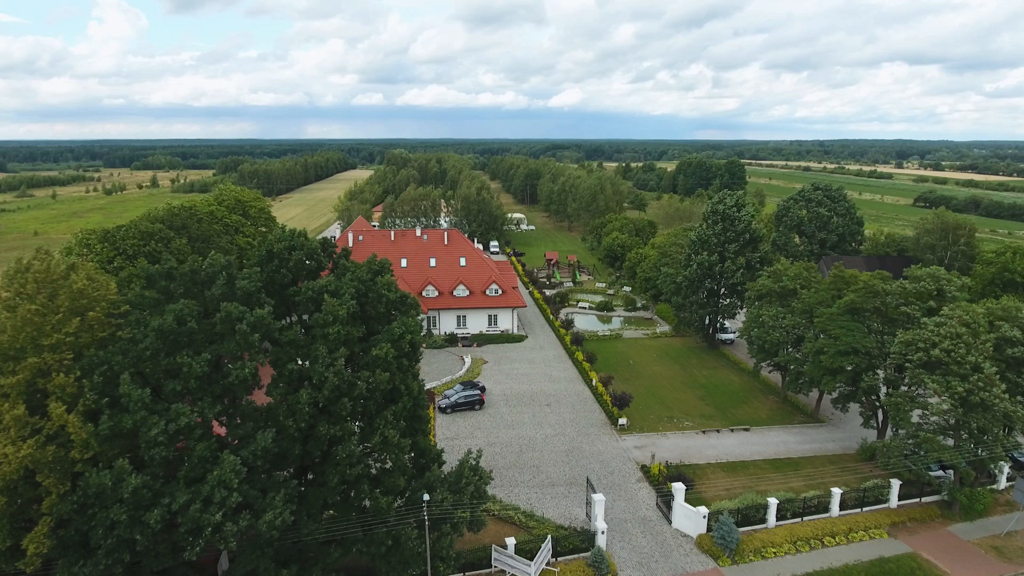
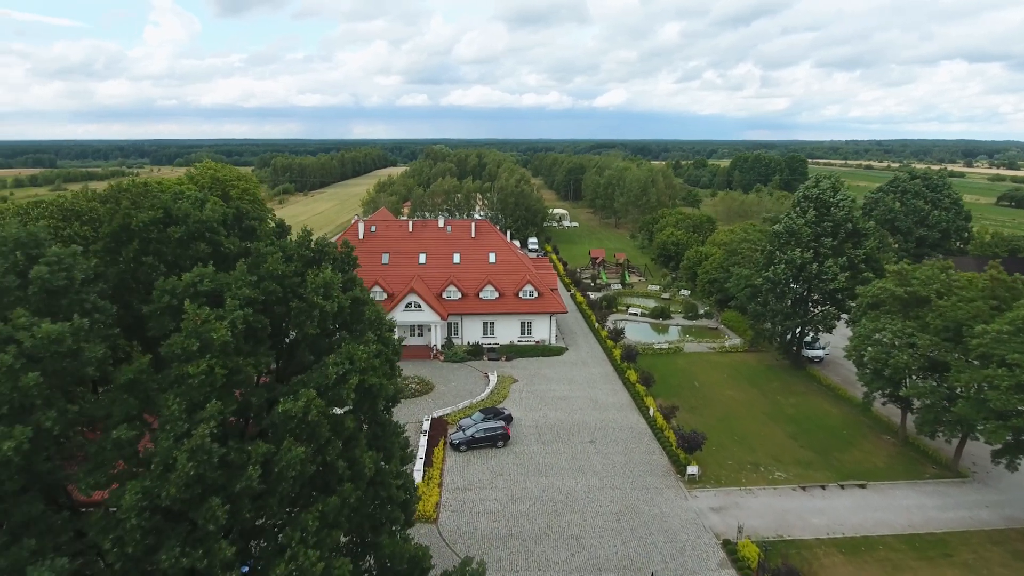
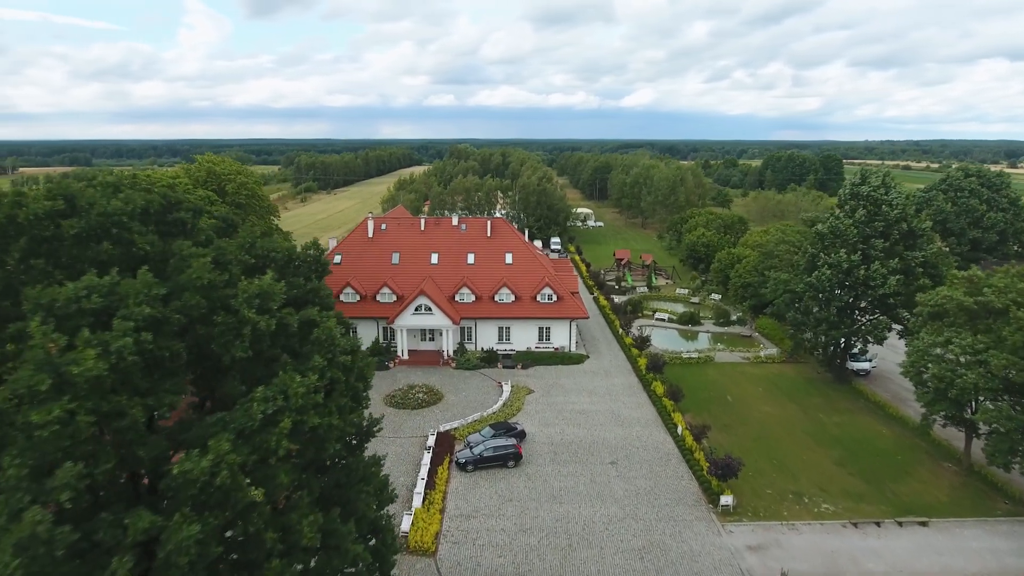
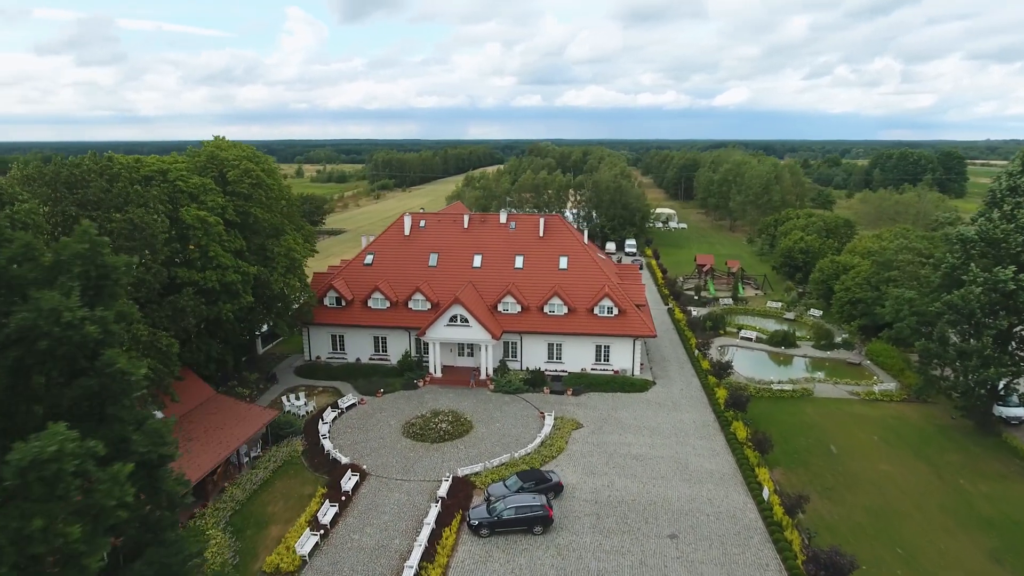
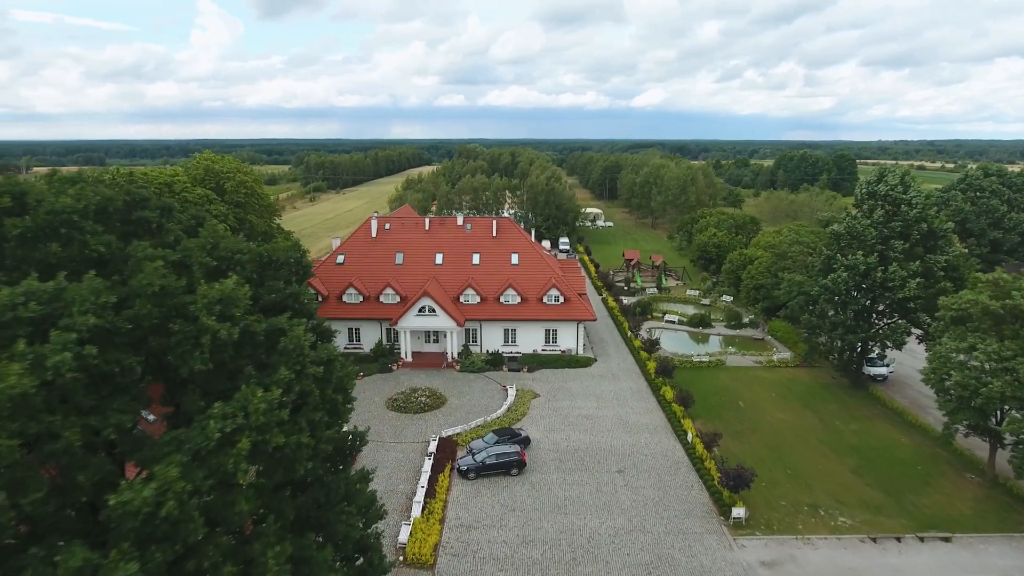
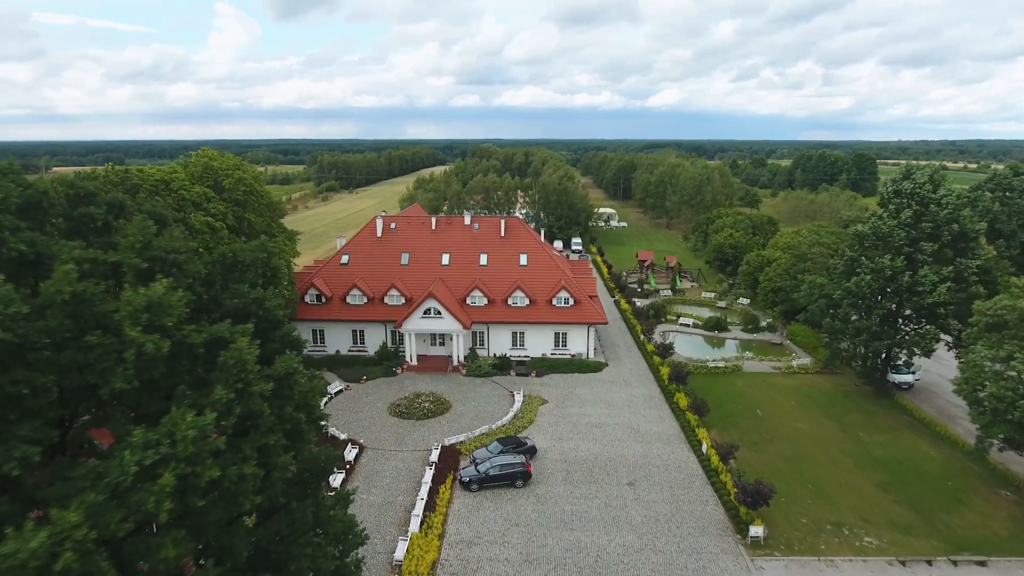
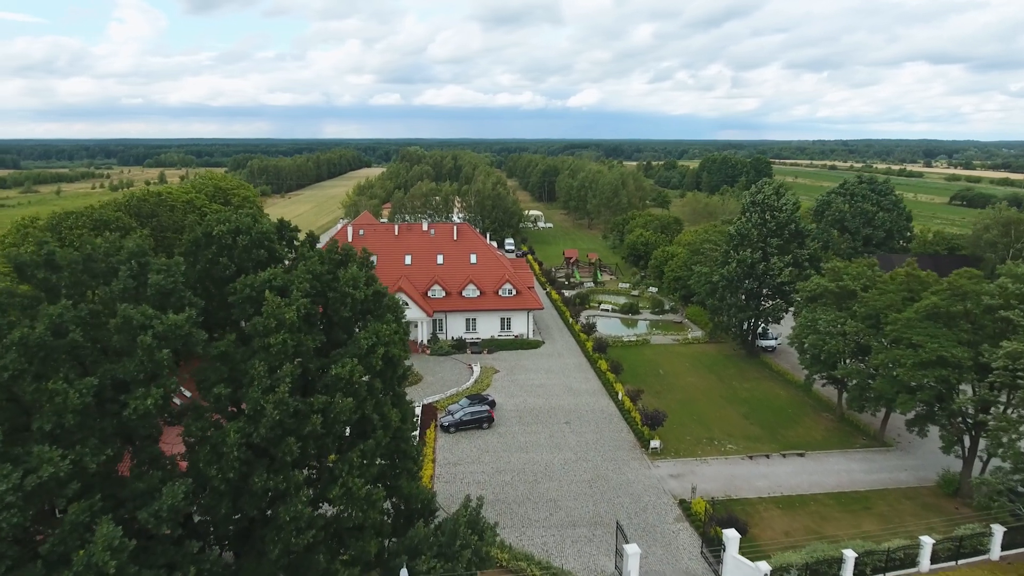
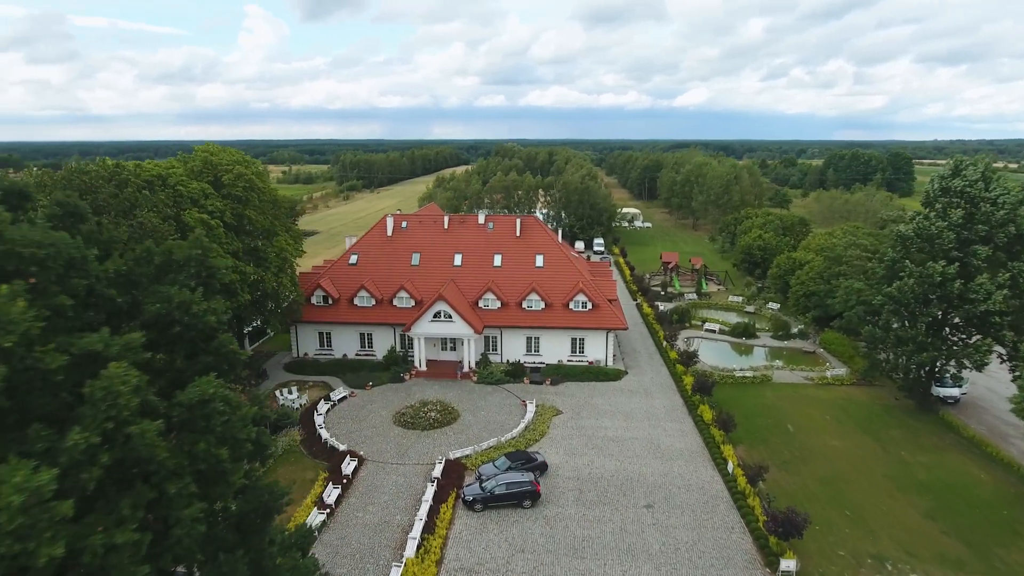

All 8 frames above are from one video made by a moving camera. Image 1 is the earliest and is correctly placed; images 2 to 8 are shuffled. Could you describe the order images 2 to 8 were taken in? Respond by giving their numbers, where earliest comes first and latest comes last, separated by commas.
7, 2, 3, 5, 6, 8, 4
